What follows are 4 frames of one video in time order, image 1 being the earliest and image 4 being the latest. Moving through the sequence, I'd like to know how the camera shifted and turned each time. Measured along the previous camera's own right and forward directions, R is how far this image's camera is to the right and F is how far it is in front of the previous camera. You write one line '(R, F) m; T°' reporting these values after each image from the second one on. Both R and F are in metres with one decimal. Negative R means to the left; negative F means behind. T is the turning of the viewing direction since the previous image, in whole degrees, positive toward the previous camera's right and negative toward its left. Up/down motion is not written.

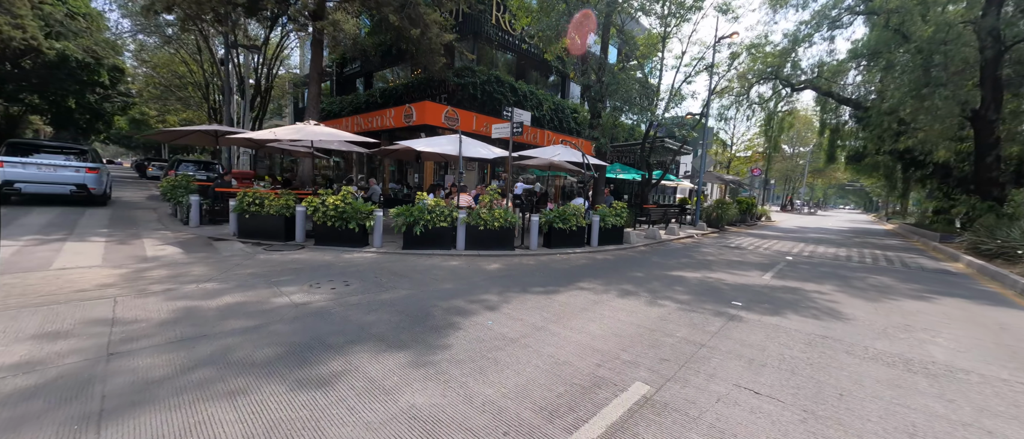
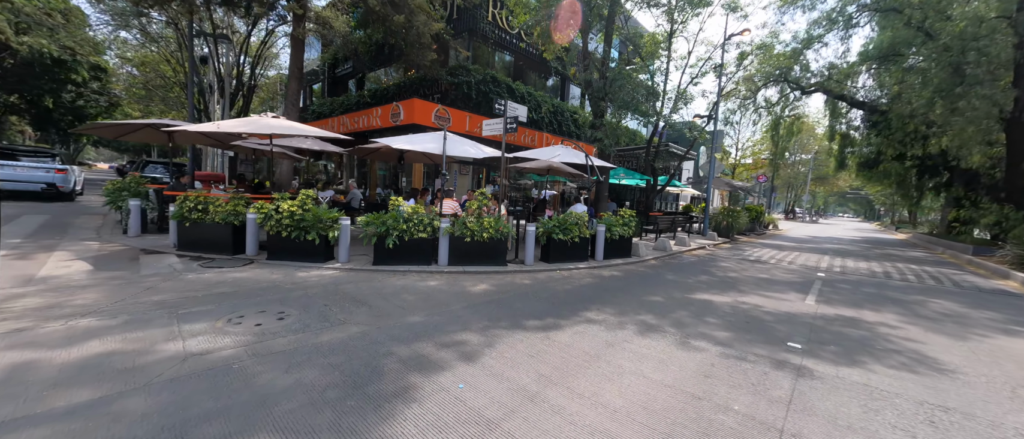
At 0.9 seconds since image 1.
(+0.1, +1.2) m; 0°
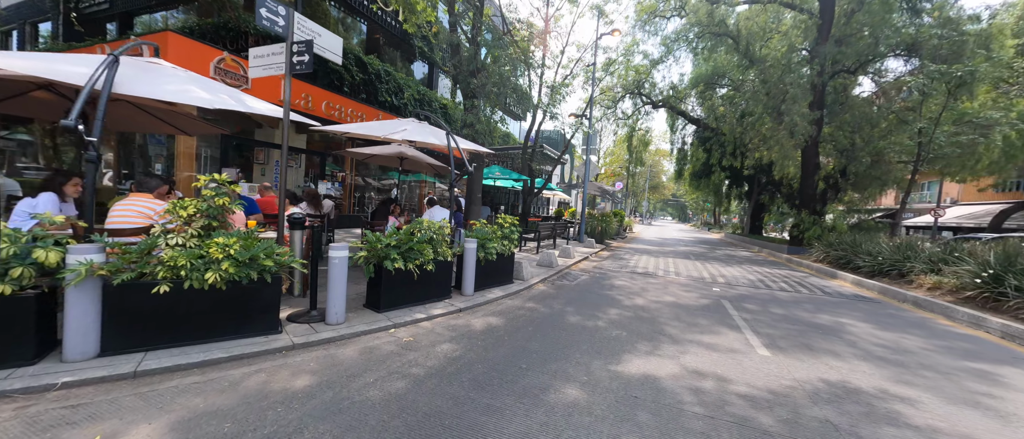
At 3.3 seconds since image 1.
(+0.9, +3.1) m; +20°
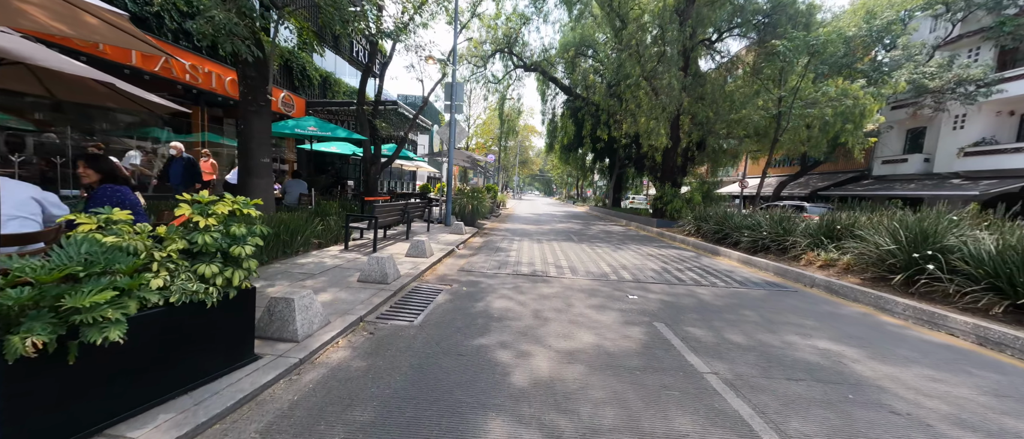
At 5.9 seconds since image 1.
(+1.0, +3.6) m; +20°
